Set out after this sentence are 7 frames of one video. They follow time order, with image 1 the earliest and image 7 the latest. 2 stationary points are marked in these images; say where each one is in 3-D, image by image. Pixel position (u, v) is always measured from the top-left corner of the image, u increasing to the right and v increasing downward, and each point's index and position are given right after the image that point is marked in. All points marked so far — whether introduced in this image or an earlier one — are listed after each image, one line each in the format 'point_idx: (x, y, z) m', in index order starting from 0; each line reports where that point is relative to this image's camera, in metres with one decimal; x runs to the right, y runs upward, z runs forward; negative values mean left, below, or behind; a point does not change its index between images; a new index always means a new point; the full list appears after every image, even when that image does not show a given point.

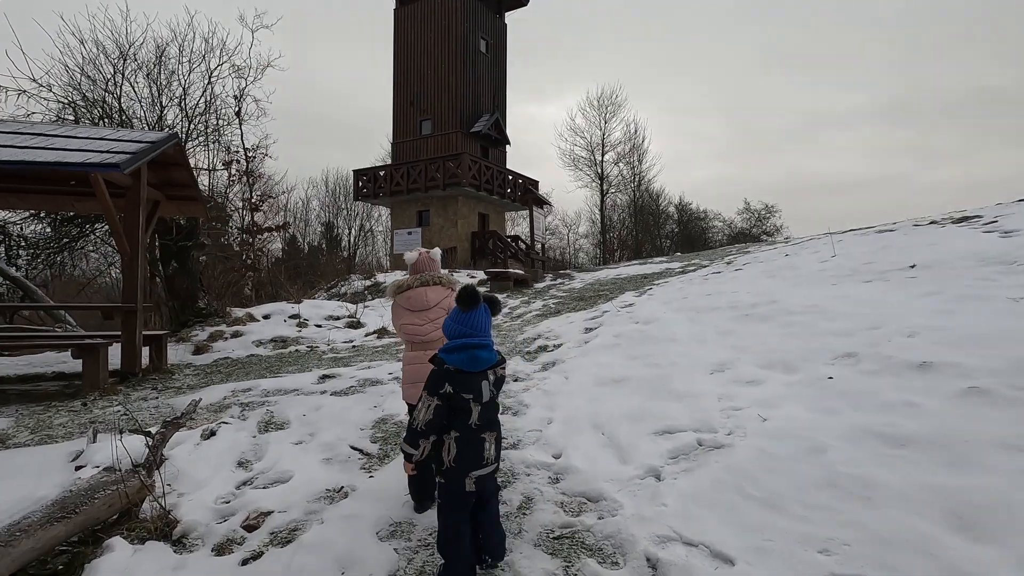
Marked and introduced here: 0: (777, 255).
0: (+5.8, +0.7, +11.7) m
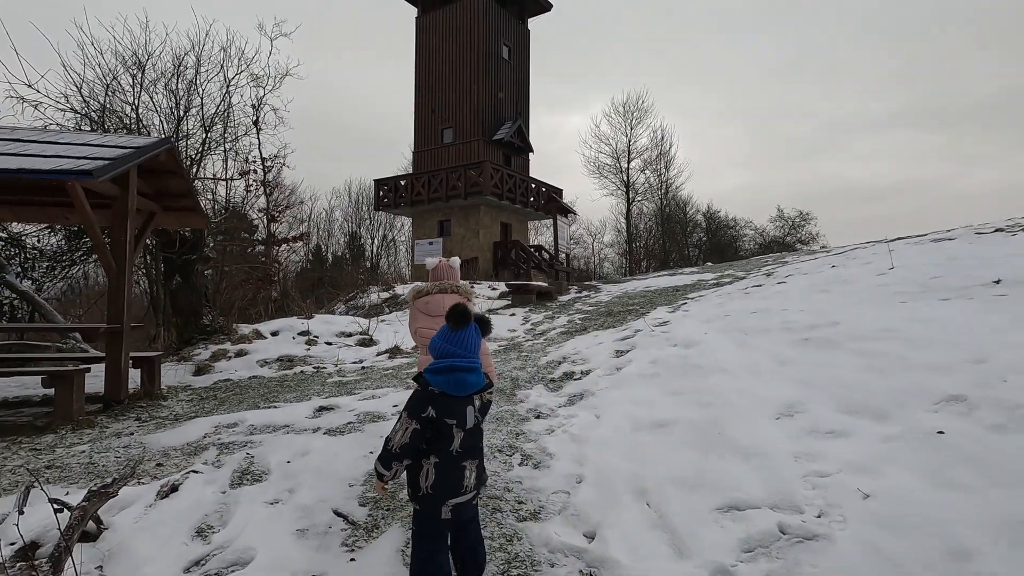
0: (+6.2, +0.4, +10.8) m
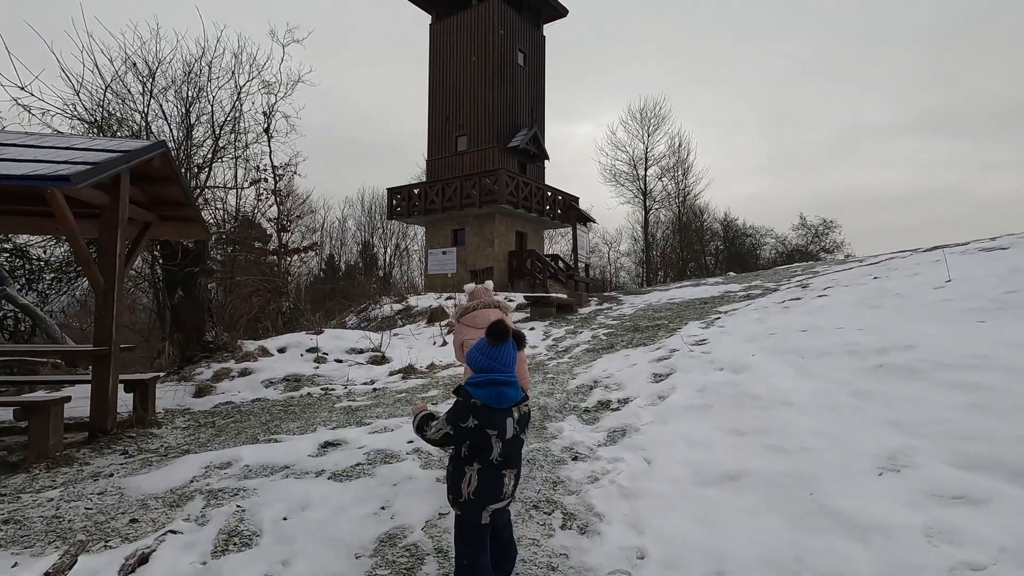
0: (+6.6, +0.2, +10.1) m
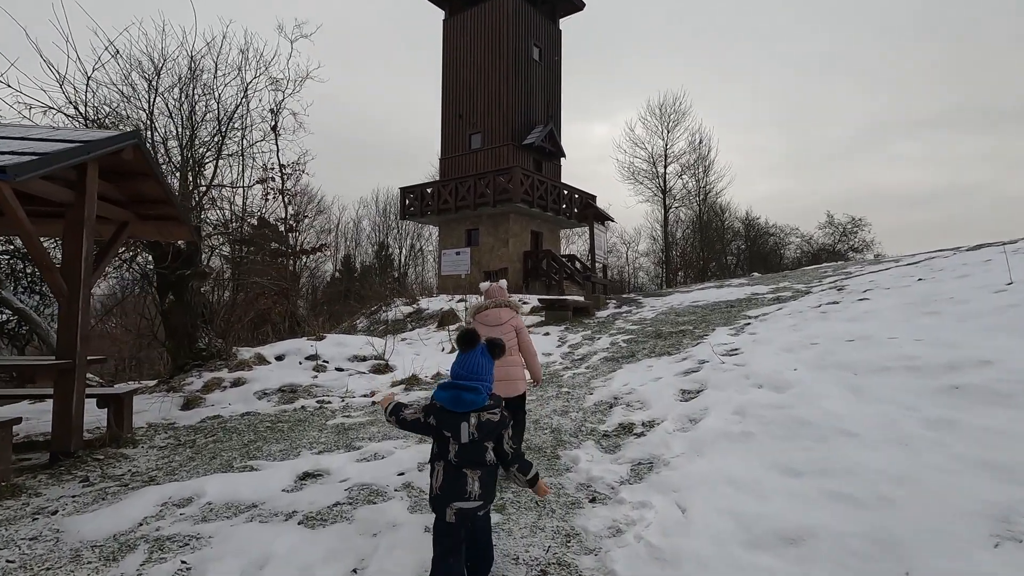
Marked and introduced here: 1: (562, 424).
0: (+6.8, +0.1, +9.3) m
1: (+0.4, -1.1, +4.4) m
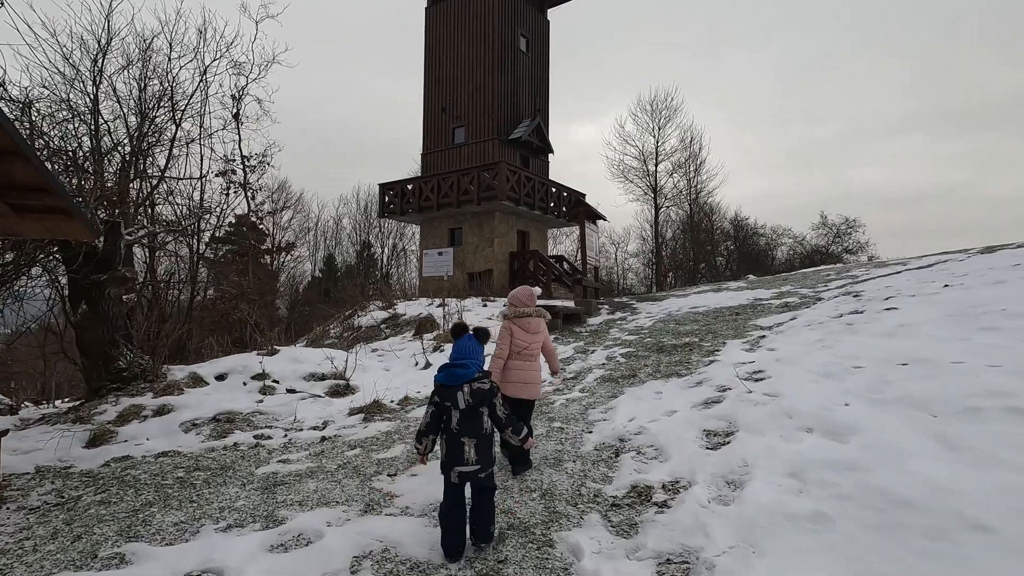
0: (+6.6, 0.0, +8.4) m
1: (+0.3, -1.2, +3.4) m
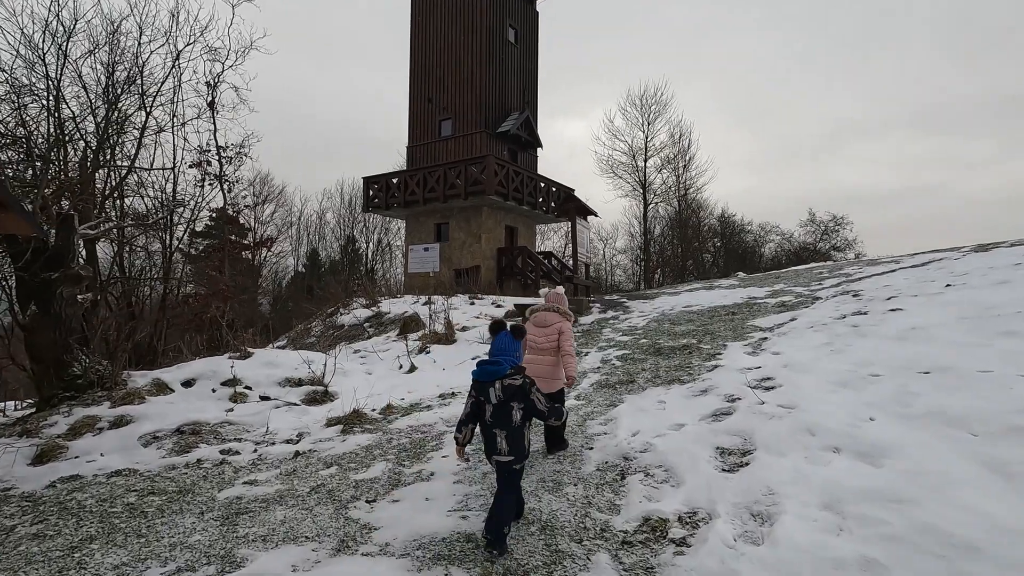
0: (+6.4, 0.0, +8.2) m
1: (+0.2, -1.2, +3.0) m
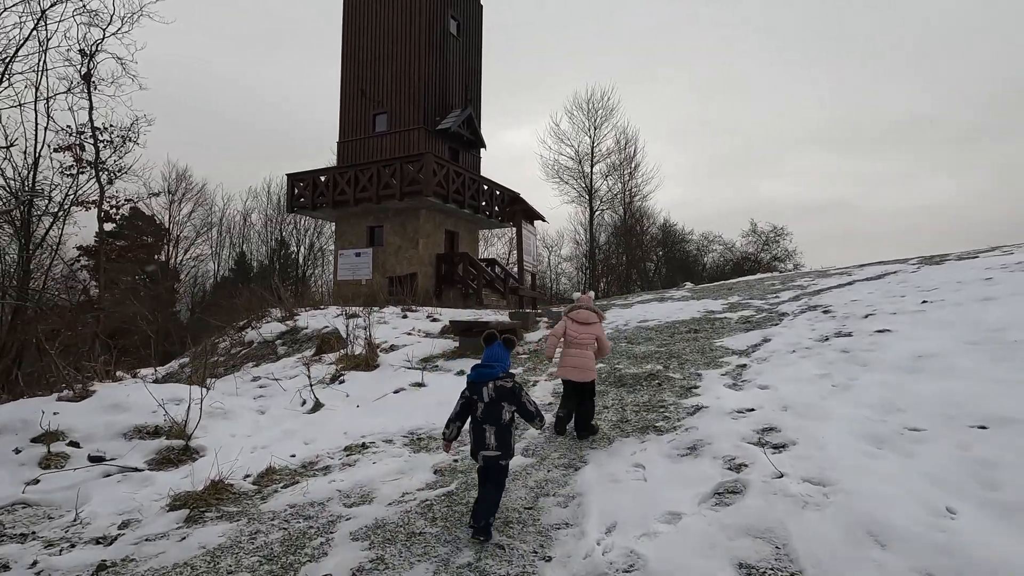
0: (+5.5, -0.2, +7.5) m
1: (-0.1, -1.4, +1.7) m
